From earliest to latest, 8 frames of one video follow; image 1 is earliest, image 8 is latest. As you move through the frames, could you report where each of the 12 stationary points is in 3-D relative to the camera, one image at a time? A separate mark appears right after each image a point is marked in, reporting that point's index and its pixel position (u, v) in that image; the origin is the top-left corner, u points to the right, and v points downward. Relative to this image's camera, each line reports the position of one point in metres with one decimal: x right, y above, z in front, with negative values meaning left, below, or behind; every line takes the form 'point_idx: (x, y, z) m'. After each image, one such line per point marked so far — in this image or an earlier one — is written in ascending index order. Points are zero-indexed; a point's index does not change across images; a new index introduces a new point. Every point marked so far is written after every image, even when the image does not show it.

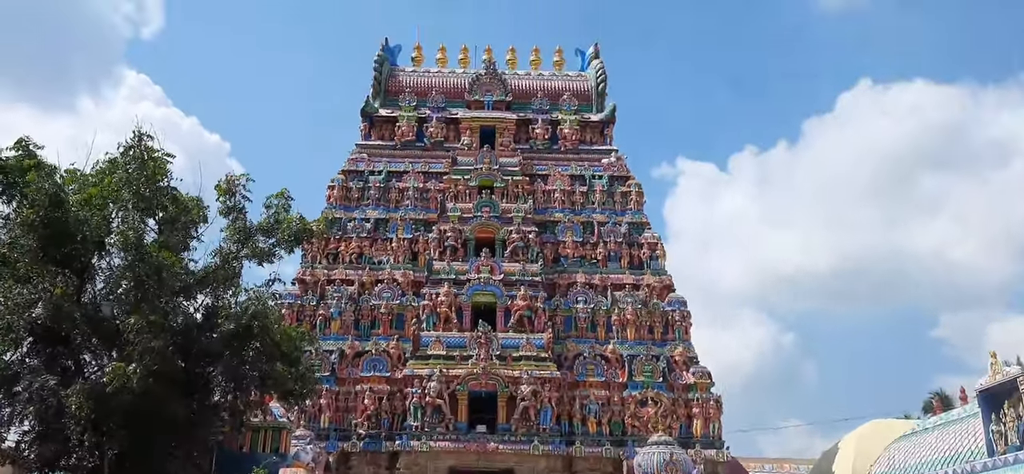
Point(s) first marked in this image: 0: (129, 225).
0: (-4.8, +0.2, +10.2) m
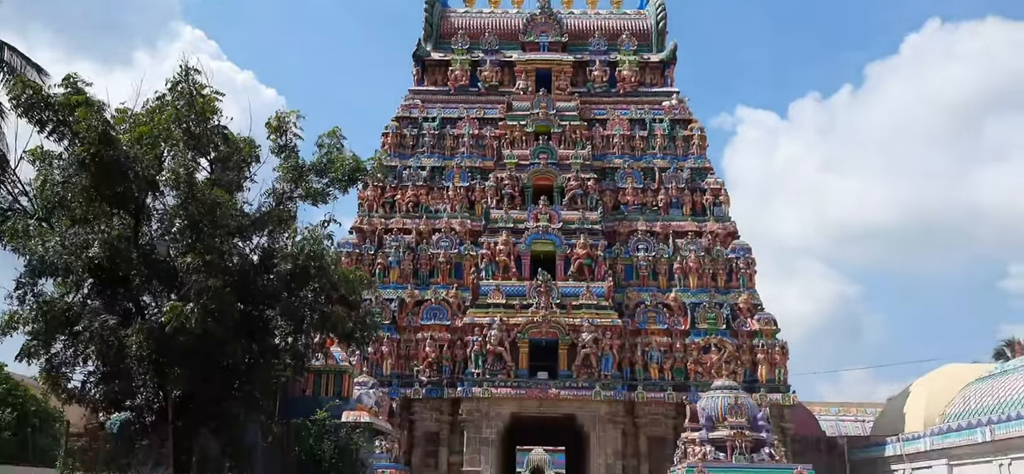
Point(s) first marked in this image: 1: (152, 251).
0: (-4.1, +0.9, +10.1) m
1: (-4.5, -0.2, +10.2) m
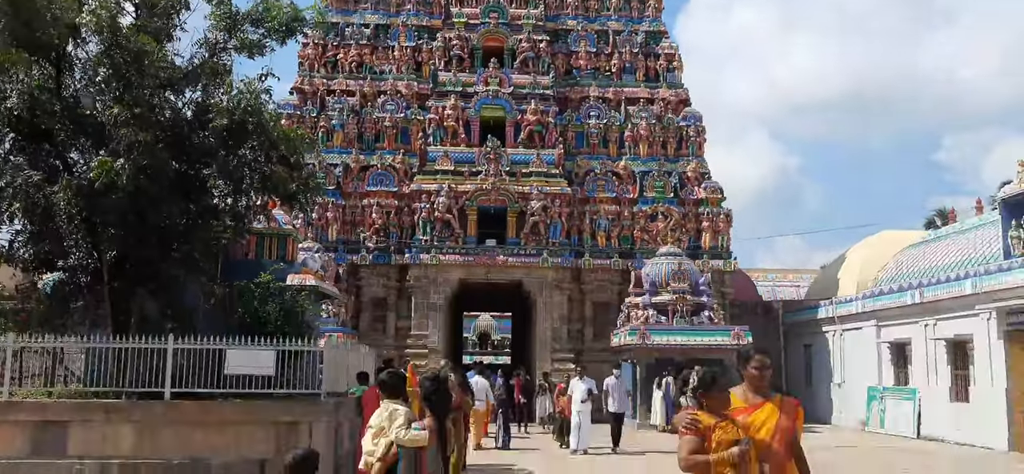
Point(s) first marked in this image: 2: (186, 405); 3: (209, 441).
0: (-4.7, +2.6, +9.3) m
1: (-5.1, +1.6, +9.6) m
2: (-3.4, -1.7, +8.5) m
3: (-3.2, -2.1, +8.5) m
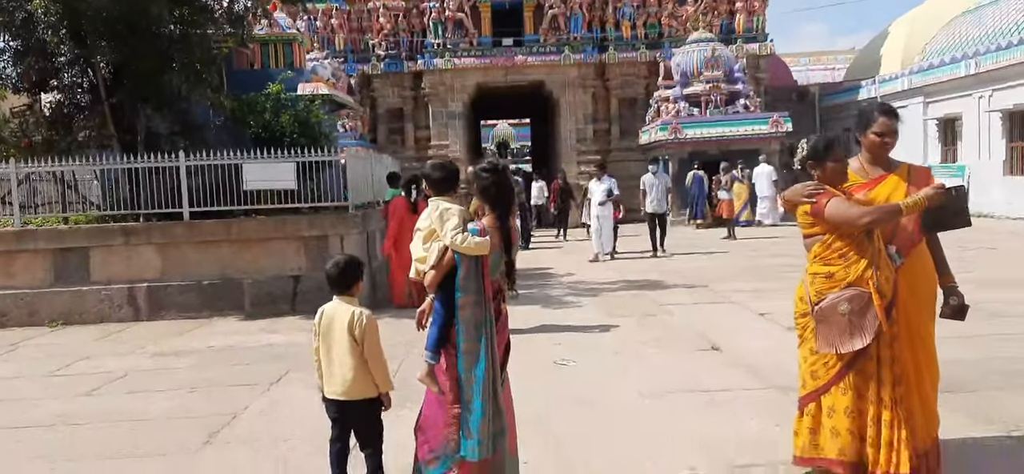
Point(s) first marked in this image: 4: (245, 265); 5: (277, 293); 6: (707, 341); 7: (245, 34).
0: (-4.5, +4.5, +7.8) m
1: (-4.9, +3.5, +8.3) m
2: (-3.0, +0.1, +8.0) m
3: (-2.7, -0.2, +8.1) m
4: (-2.7, -0.3, +8.1) m
5: (-2.3, -0.6, +8.1) m
6: (+1.4, -0.7, +5.8) m
7: (-3.2, +2.4, +9.7) m
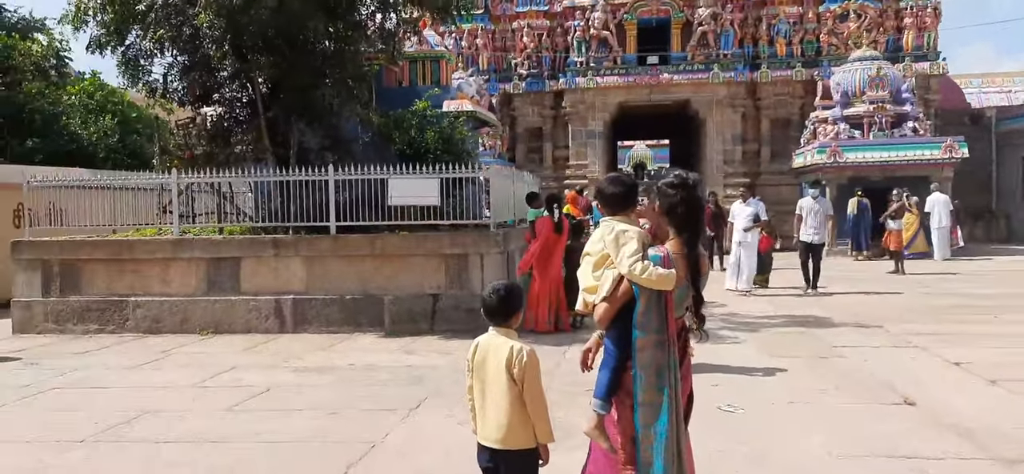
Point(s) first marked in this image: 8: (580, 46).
0: (-2.9, +4.4, +8.1) m
1: (-3.2, +3.4, +8.6) m
2: (-1.5, 0.0, +7.9) m
3: (-1.3, -0.4, +8.0) m
4: (-1.2, -0.4, +8.0) m
5: (-0.9, -0.7, +8.0) m
6: (+2.4, -1.0, +5.1) m
7: (-1.4, +2.2, +9.7) m
8: (+1.6, +4.5, +19.4) m
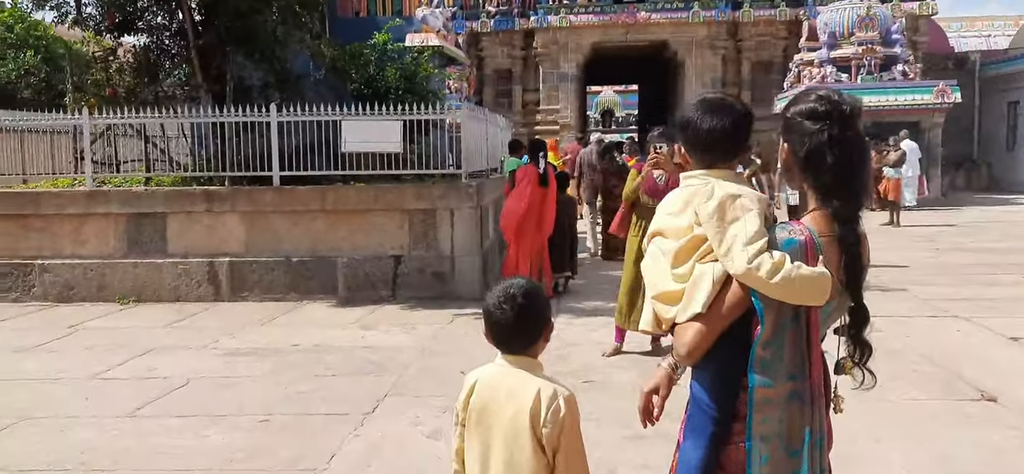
0: (-3.2, +4.8, +6.6) m
1: (-3.5, +3.8, +7.2) m
2: (-1.7, +0.4, +6.7) m
3: (-1.5, 0.0, +6.9) m
4: (-1.5, 0.0, +6.9) m
5: (-1.1, -0.3, +6.9) m
6: (+2.3, -0.7, +4.1) m
7: (-1.7, +2.7, +8.4) m
8: (+0.9, +5.7, +18.1) m
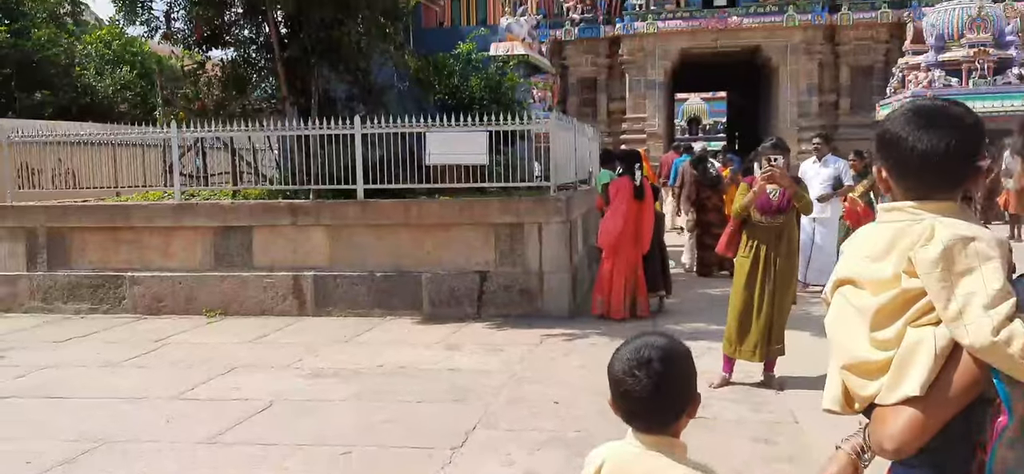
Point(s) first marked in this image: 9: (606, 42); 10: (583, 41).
0: (-2.4, +4.7, +6.6) m
1: (-2.7, +3.7, +7.2) m
2: (-1.0, +0.3, +6.6) m
3: (-0.8, -0.1, +6.7) m
4: (-0.7, -0.2, +6.7) m
5: (-0.4, -0.5, +6.6) m
6: (+2.7, -0.8, +3.6) m
7: (-0.8, +2.6, +8.2) m
8: (+2.8, +5.4, +17.7) m
9: (+2.2, +4.4, +18.4) m
10: (+1.6, +4.4, +18.4) m
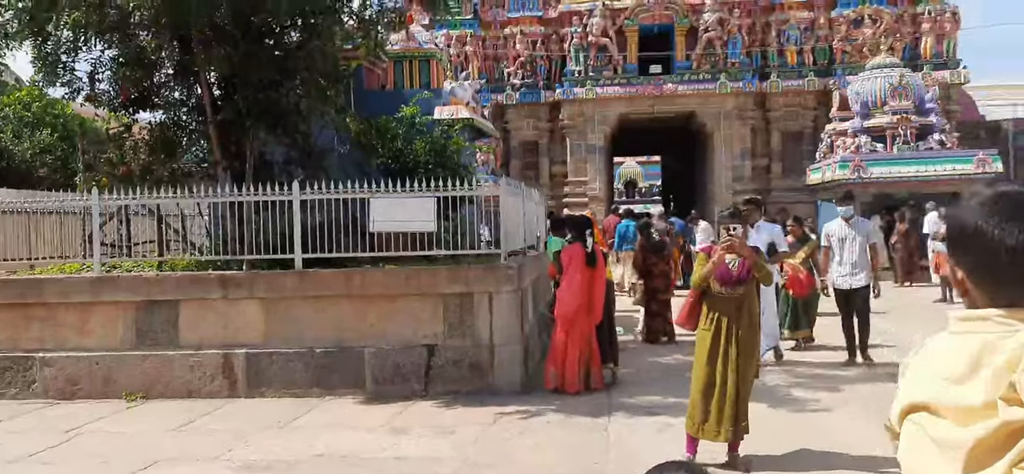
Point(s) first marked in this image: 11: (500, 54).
0: (-2.9, +4.1, +6.5) m
1: (-3.2, +3.1, +7.0) m
2: (-1.4, -0.3, +6.2) m
3: (-1.2, -0.6, +6.3) m
4: (-1.1, -0.7, +6.3) m
5: (-0.8, -1.0, +6.3) m
6: (+2.6, -1.1, +3.4) m
7: (-1.3, +1.9, +8.0) m
8: (+1.4, +4.0, +17.9) m
9: (+0.8, +2.9, +18.5) m
10: (+0.2, +3.0, +18.5) m
11: (-0.3, +4.2, +18.8) m
